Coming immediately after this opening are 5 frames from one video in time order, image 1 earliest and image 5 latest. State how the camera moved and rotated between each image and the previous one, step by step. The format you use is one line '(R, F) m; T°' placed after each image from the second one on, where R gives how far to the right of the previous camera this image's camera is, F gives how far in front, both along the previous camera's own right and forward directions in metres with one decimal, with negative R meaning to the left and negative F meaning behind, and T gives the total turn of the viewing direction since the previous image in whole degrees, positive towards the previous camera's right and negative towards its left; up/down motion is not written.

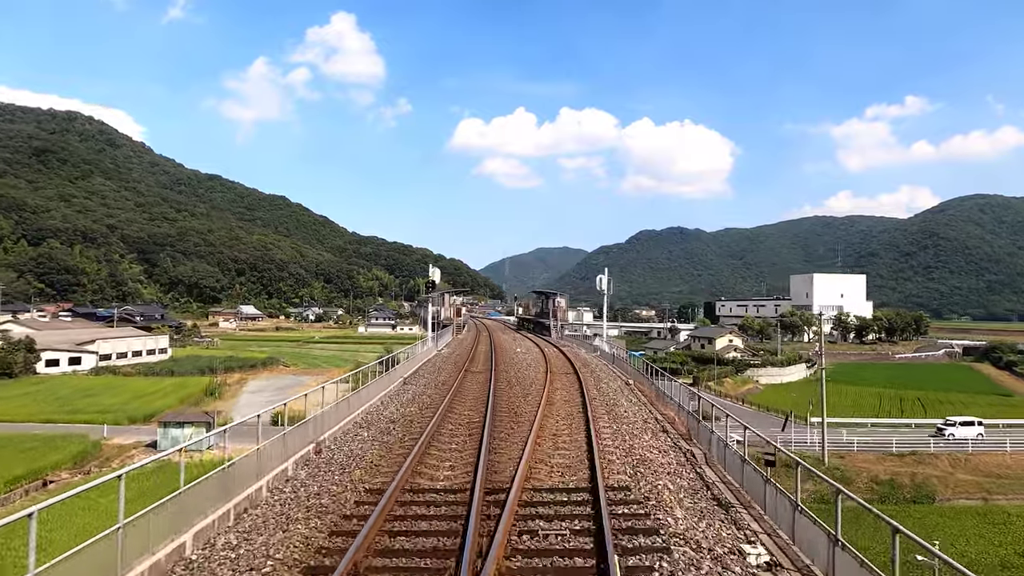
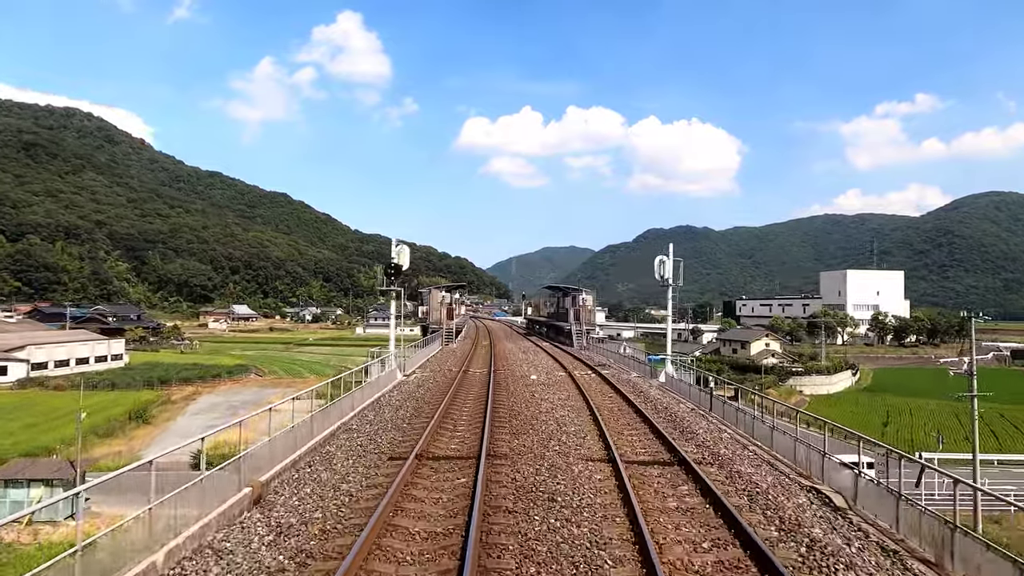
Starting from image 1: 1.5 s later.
(0.0, +4.5) m; -1°
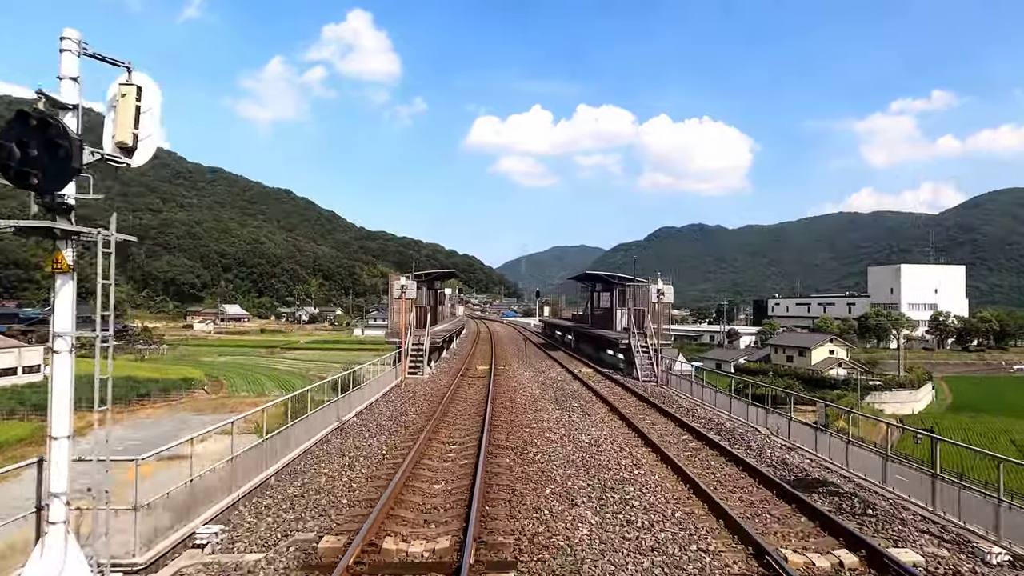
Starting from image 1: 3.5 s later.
(-0.1, +5.9) m; -1°
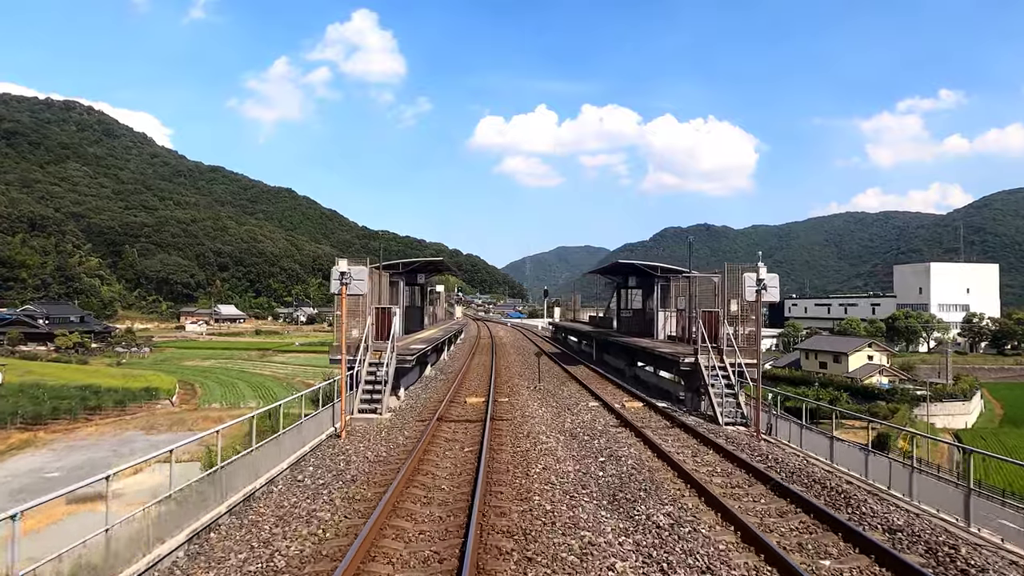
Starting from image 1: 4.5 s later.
(0.0, +2.7) m; 0°
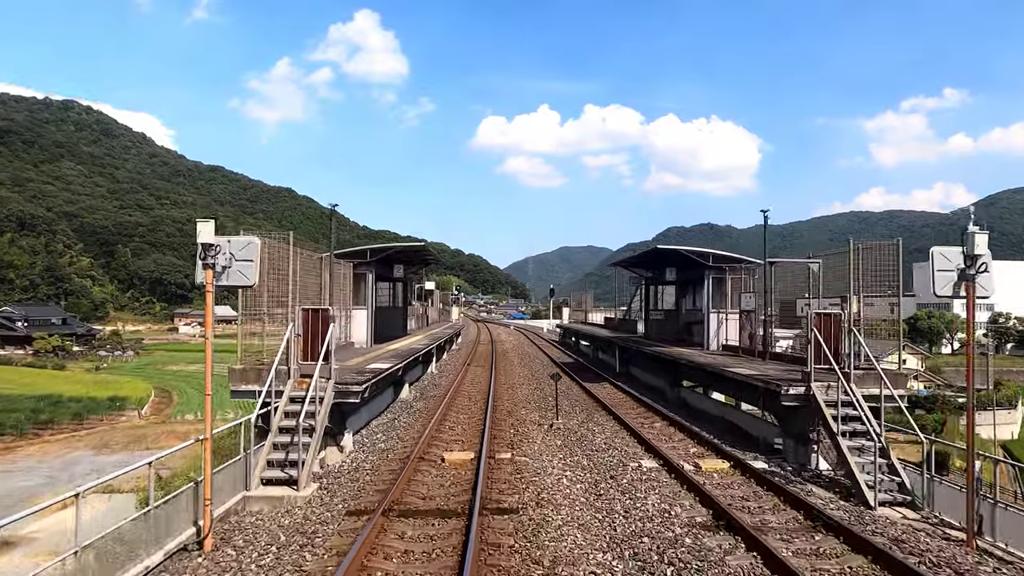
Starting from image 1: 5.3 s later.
(0.0, +2.0) m; 0°
